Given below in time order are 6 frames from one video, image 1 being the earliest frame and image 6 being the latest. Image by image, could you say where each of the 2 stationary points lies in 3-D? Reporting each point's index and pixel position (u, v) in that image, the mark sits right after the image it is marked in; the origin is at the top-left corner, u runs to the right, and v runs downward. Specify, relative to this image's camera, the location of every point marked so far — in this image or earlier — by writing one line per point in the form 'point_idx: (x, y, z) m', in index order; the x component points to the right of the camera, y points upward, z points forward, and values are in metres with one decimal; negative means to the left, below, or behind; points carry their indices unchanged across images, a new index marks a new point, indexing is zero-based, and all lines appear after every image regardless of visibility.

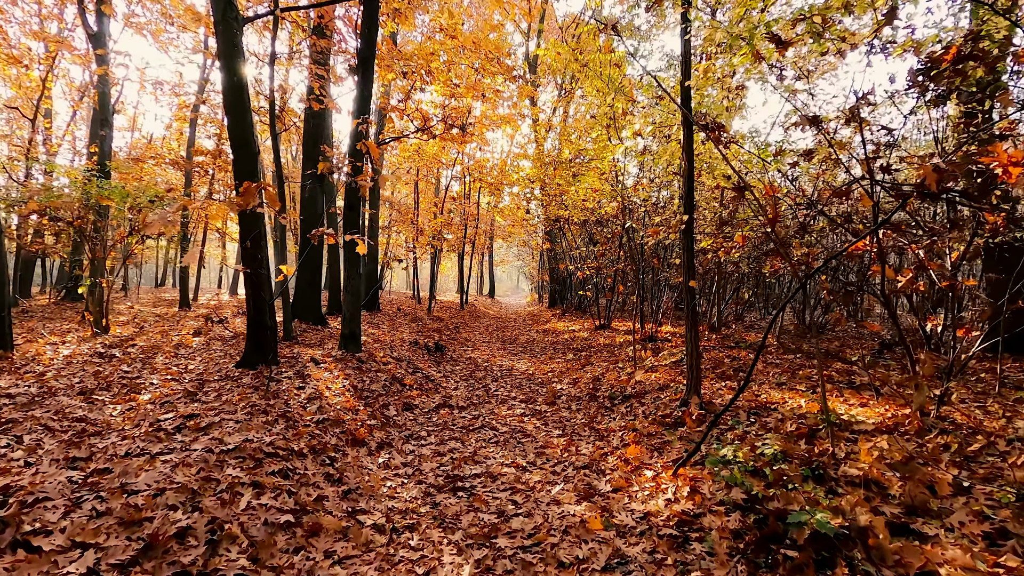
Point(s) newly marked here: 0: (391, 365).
0: (-2.1, -1.3, +9.0) m
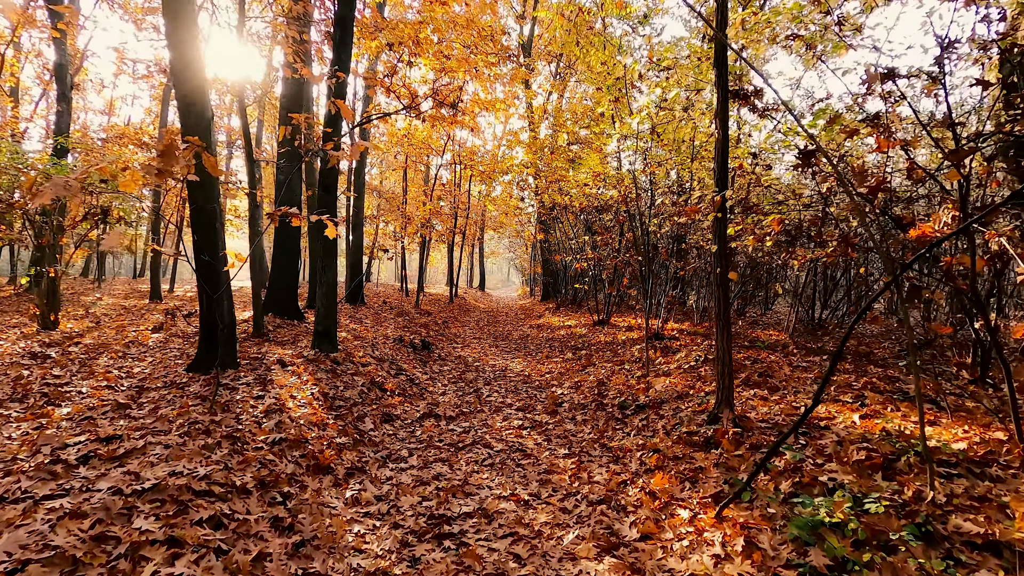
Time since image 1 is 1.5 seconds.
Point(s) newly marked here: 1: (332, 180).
0: (-2.2, -1.2, +8.0) m
1: (-2.8, +1.8, +8.1) m
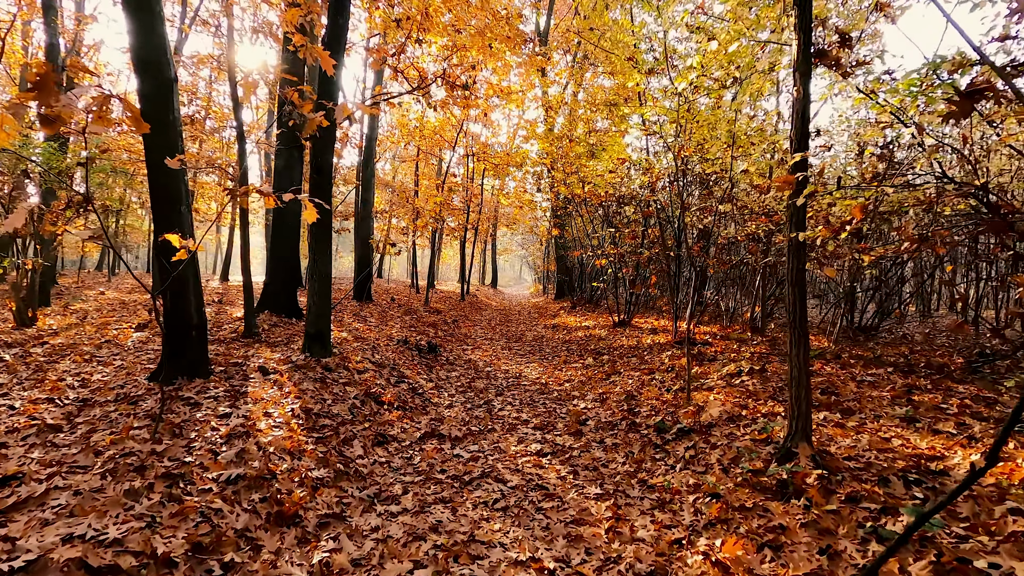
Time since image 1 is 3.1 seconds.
0: (-2.0, -1.2, +7.1) m
1: (-2.6, +1.8, +7.2) m
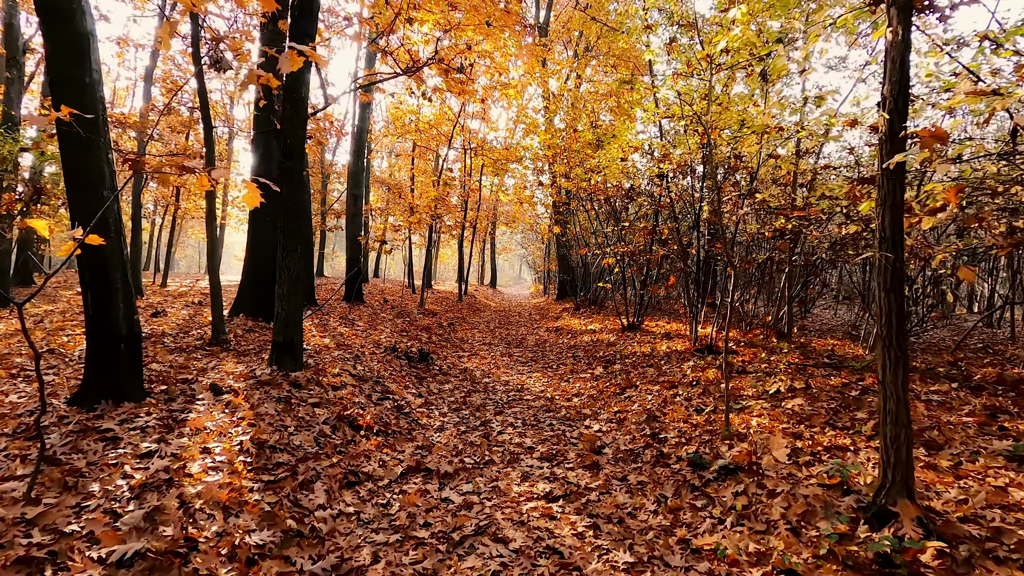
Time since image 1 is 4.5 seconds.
0: (-2.0, -1.2, +6.1) m
1: (-2.6, +1.8, +6.2) m
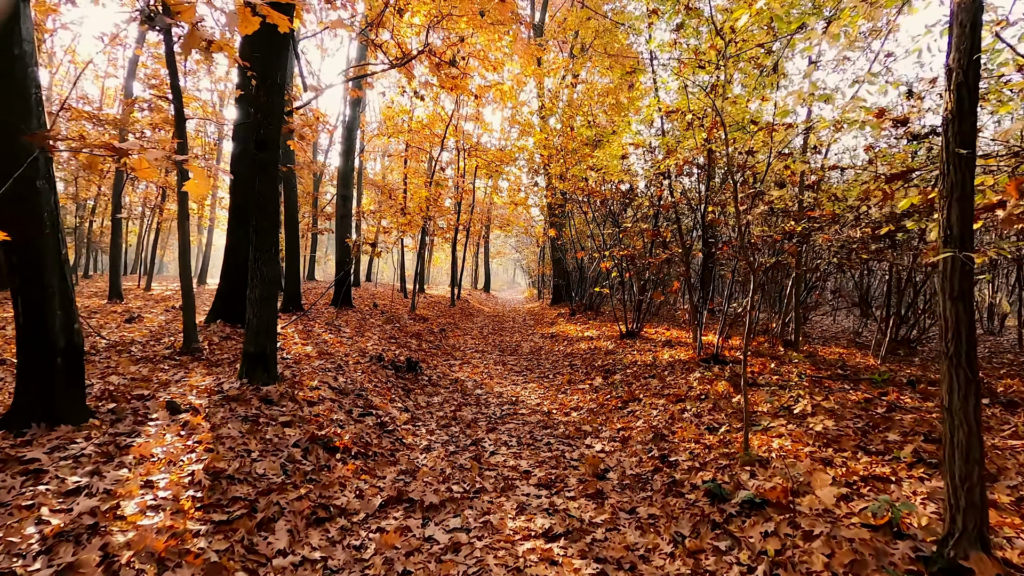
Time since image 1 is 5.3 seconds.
0: (-2.0, -1.3, +5.5) m
1: (-2.6, +1.7, +5.6) m
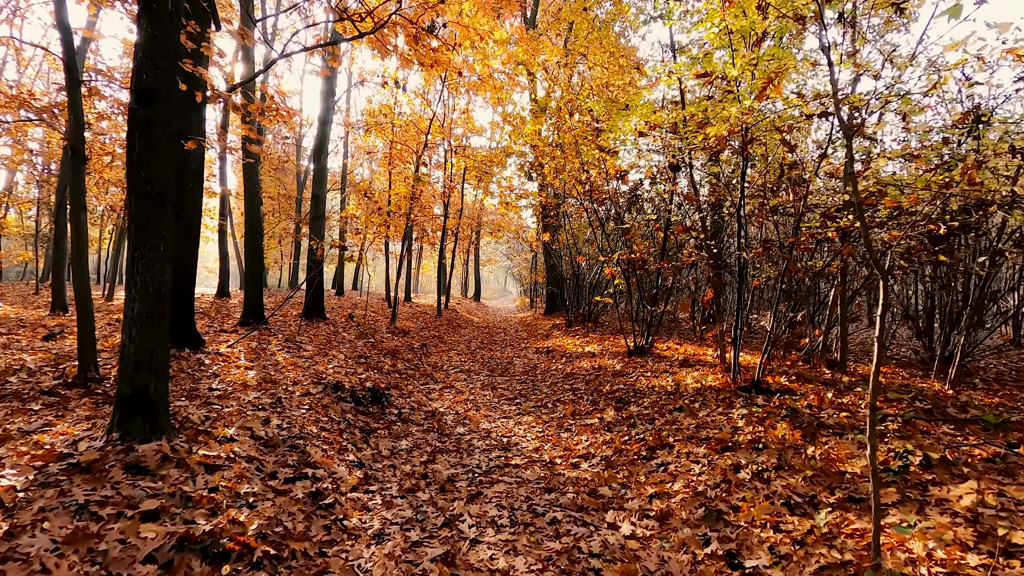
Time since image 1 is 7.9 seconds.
0: (-2.1, -1.4, +3.8) m
1: (-2.7, +1.6, +4.0) m
